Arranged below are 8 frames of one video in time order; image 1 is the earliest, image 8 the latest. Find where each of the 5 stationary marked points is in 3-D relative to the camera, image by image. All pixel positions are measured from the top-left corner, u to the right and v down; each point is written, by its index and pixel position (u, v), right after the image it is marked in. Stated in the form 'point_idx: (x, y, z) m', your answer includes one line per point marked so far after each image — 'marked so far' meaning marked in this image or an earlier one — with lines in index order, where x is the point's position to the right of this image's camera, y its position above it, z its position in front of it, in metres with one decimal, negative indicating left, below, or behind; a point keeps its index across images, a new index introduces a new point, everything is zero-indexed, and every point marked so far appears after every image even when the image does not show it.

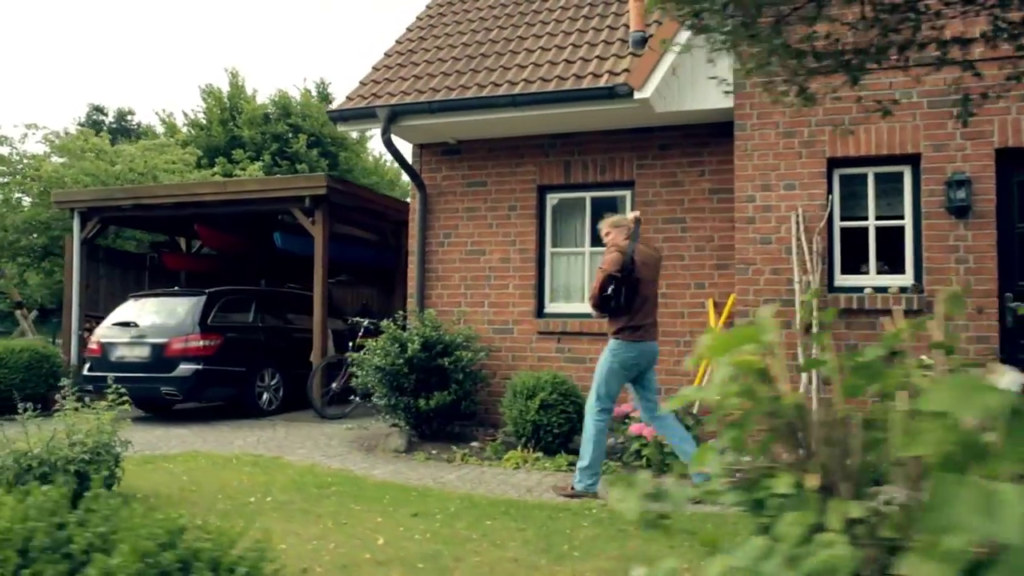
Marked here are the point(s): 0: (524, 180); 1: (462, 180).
0: (+0.2, +1.2, +8.5) m
1: (-0.5, +1.3, +8.7) m
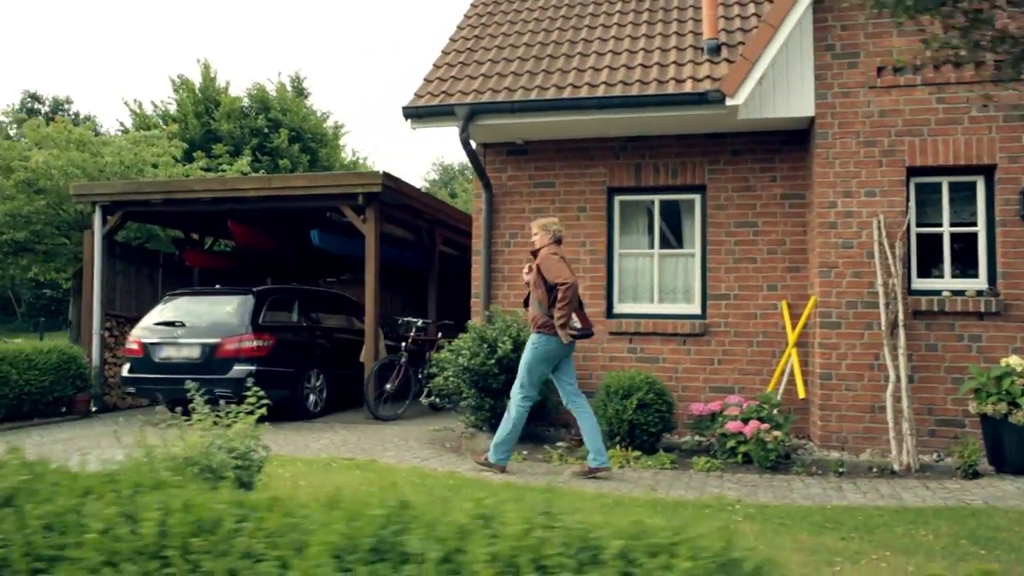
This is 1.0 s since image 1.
0: (+1.0, +1.2, +8.6) m
1: (+0.2, +1.3, +8.8) m
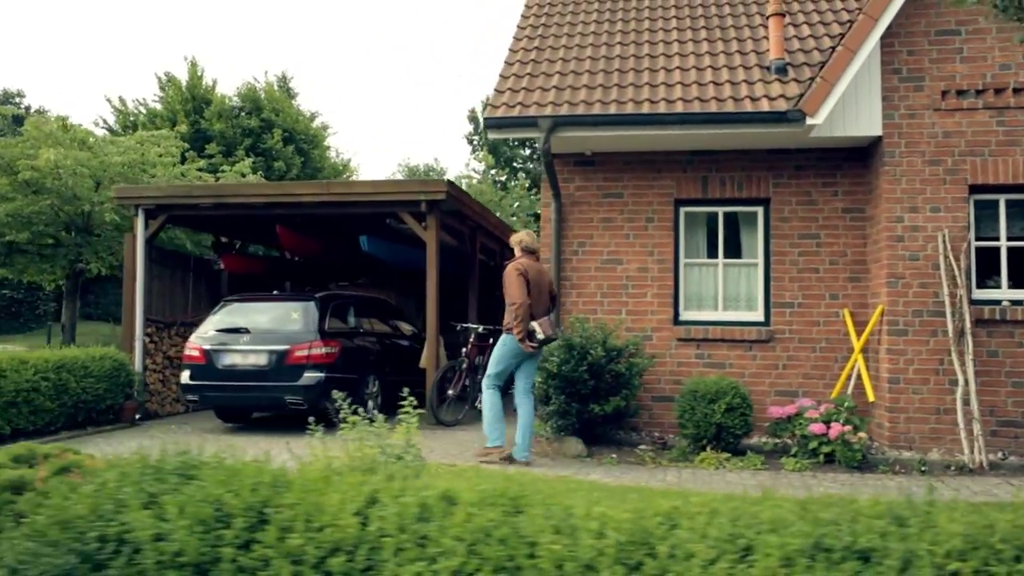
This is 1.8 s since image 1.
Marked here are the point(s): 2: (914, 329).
0: (+1.8, +1.1, +8.9) m
1: (+1.1, +1.2, +9.0) m
2: (+4.2, -0.4, +7.8) m
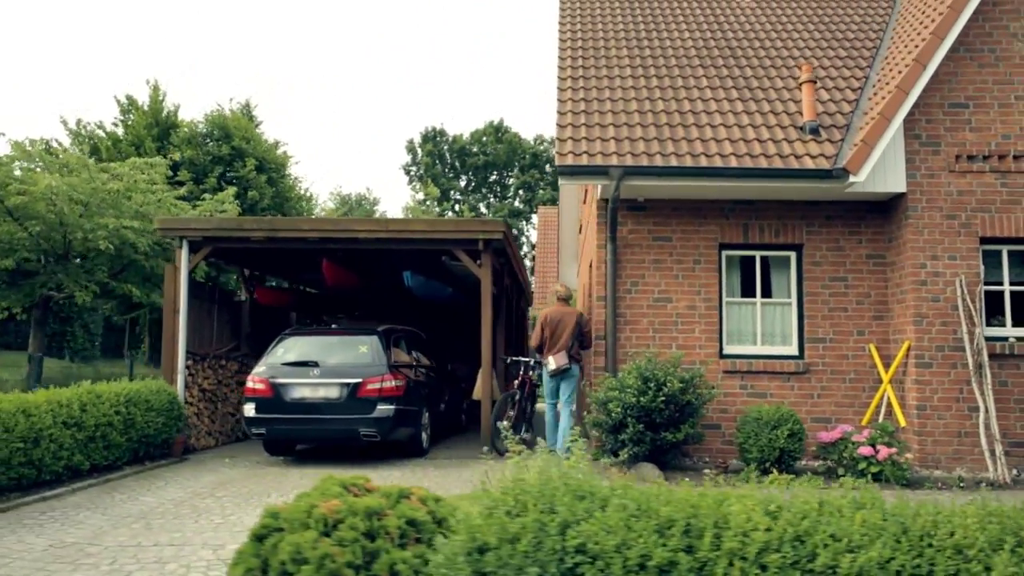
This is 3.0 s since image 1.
0: (+2.6, +0.7, +9.8) m
1: (+1.8, +0.7, +9.8) m
2: (+5.1, -0.9, +8.9) m
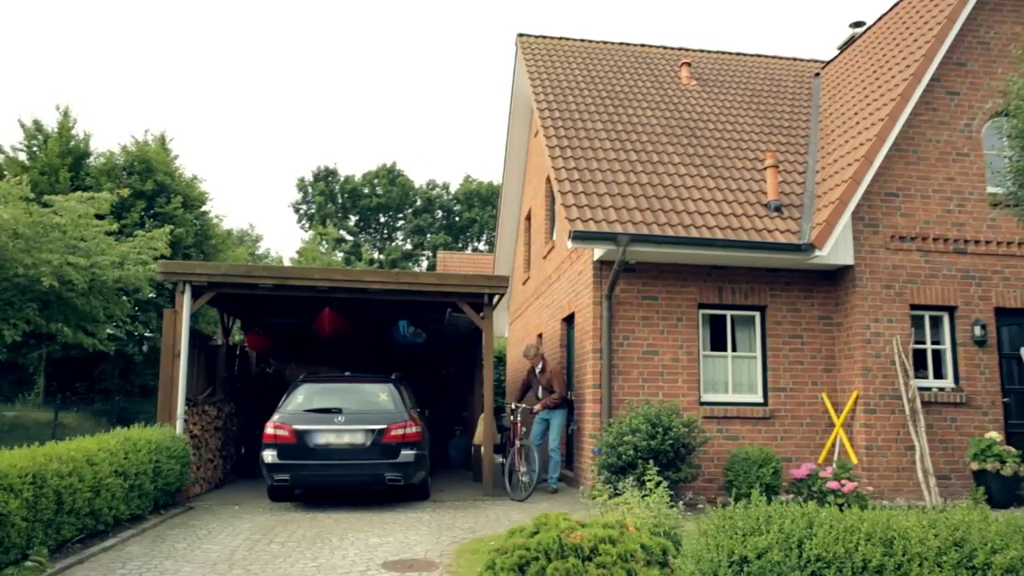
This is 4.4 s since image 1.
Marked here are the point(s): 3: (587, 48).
0: (+2.6, -0.2, +11.0) m
1: (+1.9, -0.1, +10.9) m
2: (+5.2, -1.7, +10.5) m
3: (+1.7, +5.5, +17.0) m
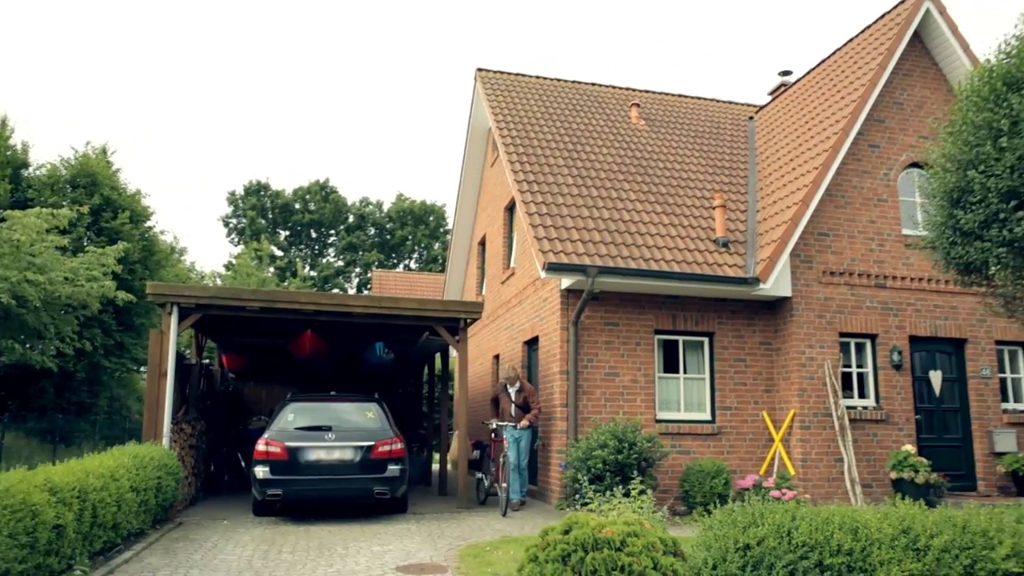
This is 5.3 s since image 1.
0: (+2.2, -0.6, +12.1) m
1: (+1.4, -0.5, +11.9) m
2: (+4.8, -2.2, +11.8) m
3: (+0.7, +4.9, +18.1) m
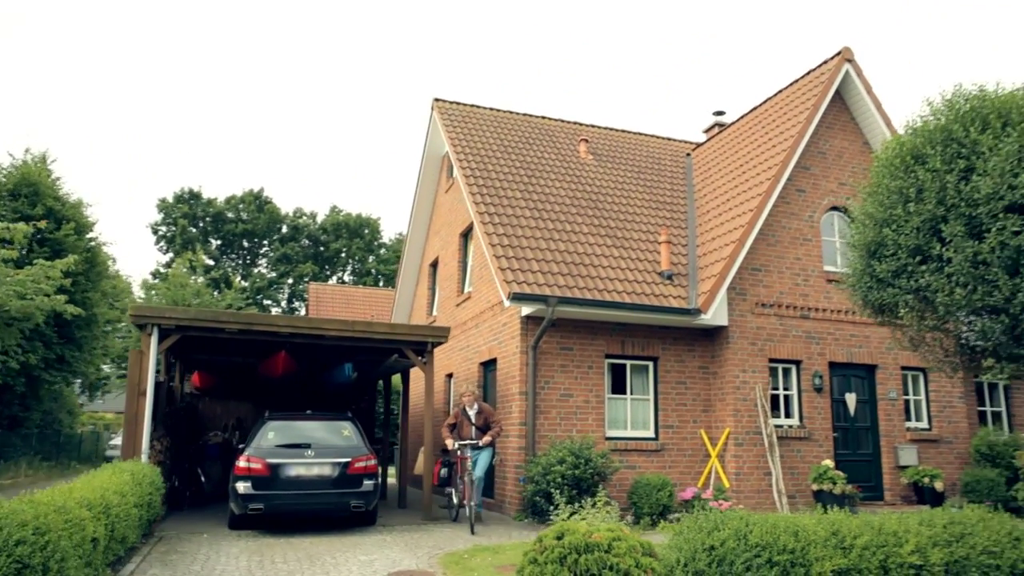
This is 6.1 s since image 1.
0: (+1.5, -1.1, +13.2) m
1: (+0.8, -1.0, +12.9) m
2: (+4.1, -2.7, +13.1) m
3: (-0.4, +4.4, +19.1) m
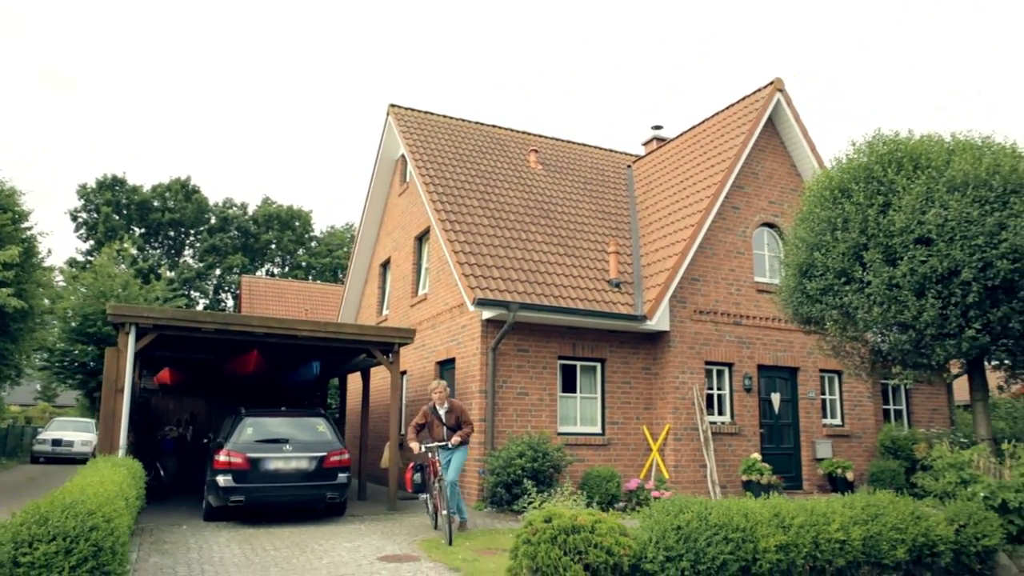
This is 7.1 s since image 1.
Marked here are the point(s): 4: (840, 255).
0: (+0.8, -1.2, +14.2) m
1: (+0.1, -1.1, +13.8) m
2: (+3.3, -2.9, +14.4) m
3: (-1.6, +4.3, +19.8) m
4: (+4.3, +0.4, +9.9) m
